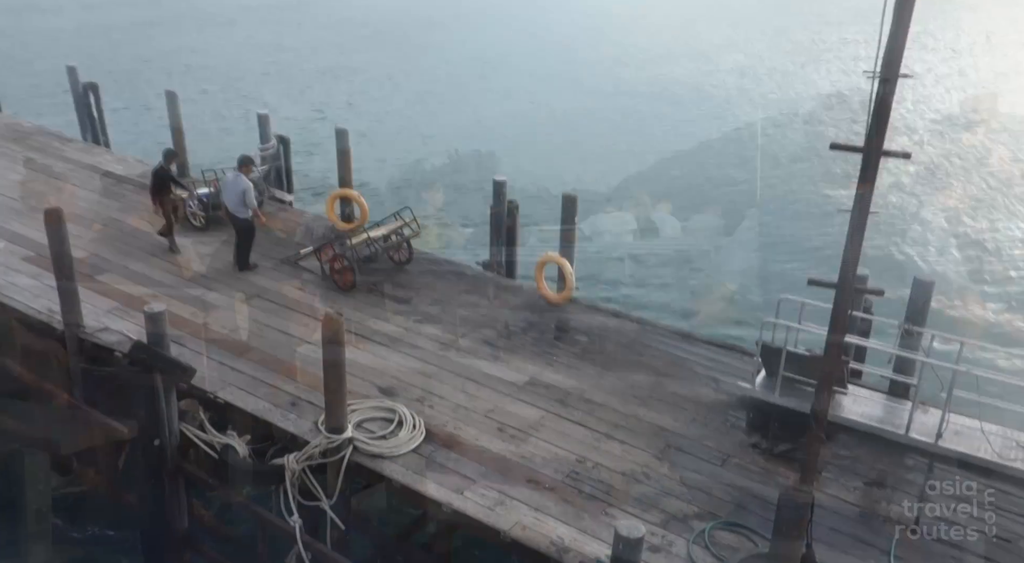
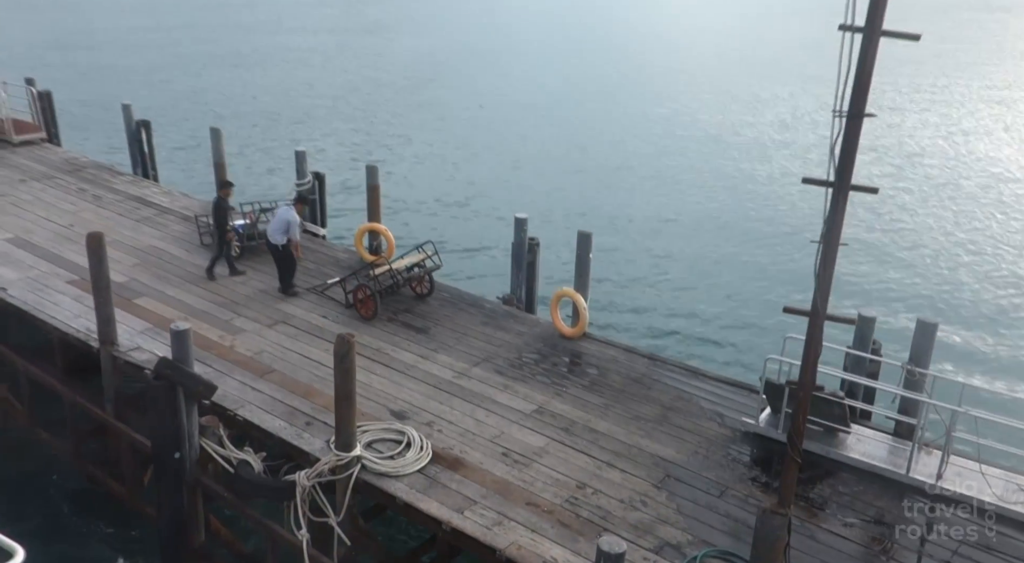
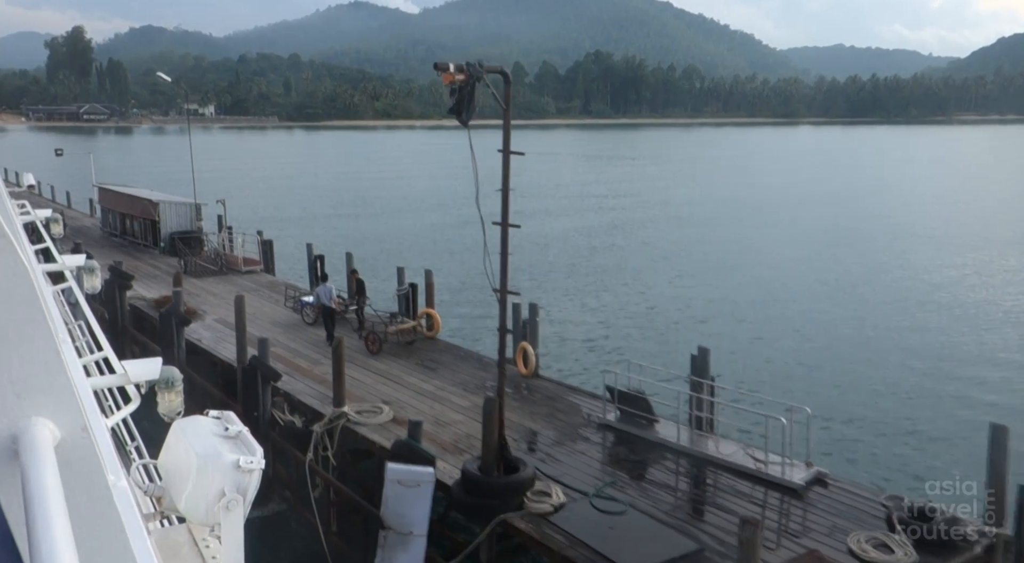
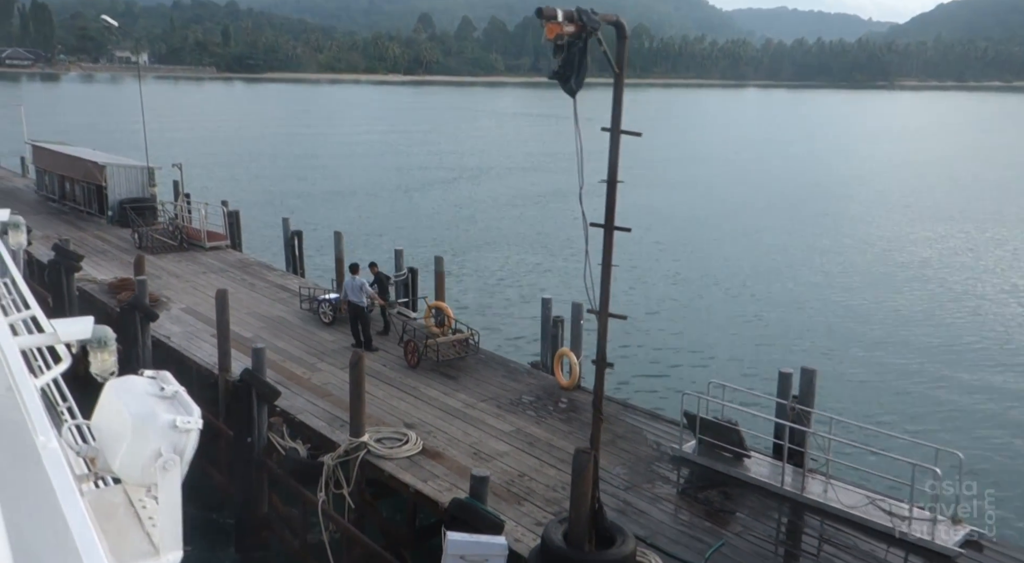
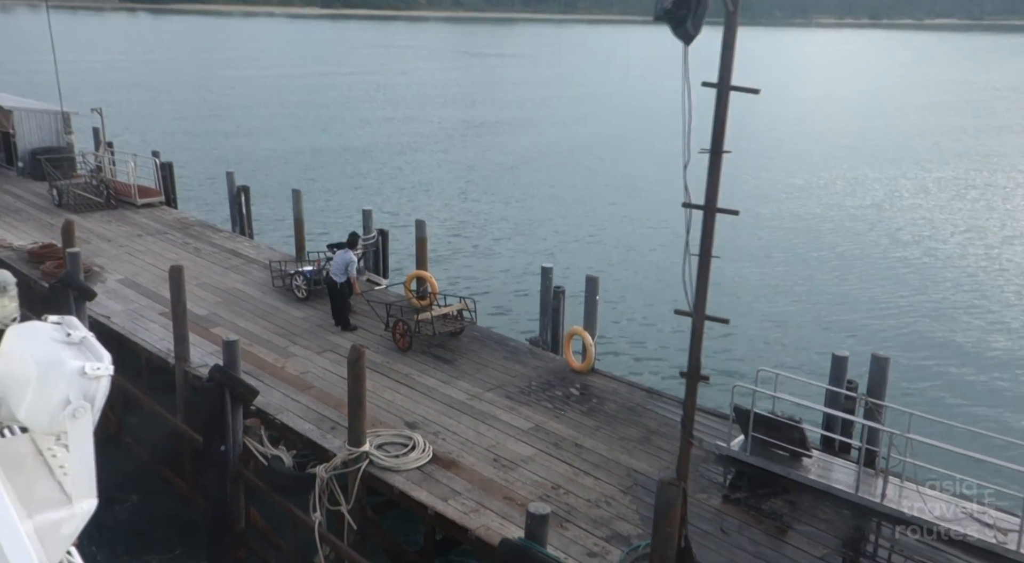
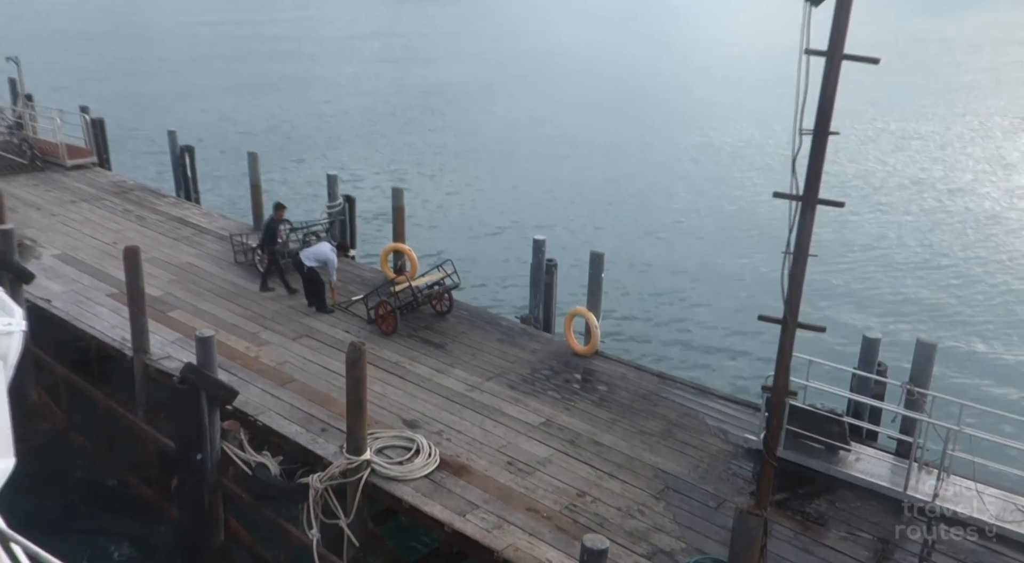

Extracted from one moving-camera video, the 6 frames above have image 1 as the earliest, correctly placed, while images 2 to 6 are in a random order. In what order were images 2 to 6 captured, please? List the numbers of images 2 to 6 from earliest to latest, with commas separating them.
2, 6, 5, 4, 3
